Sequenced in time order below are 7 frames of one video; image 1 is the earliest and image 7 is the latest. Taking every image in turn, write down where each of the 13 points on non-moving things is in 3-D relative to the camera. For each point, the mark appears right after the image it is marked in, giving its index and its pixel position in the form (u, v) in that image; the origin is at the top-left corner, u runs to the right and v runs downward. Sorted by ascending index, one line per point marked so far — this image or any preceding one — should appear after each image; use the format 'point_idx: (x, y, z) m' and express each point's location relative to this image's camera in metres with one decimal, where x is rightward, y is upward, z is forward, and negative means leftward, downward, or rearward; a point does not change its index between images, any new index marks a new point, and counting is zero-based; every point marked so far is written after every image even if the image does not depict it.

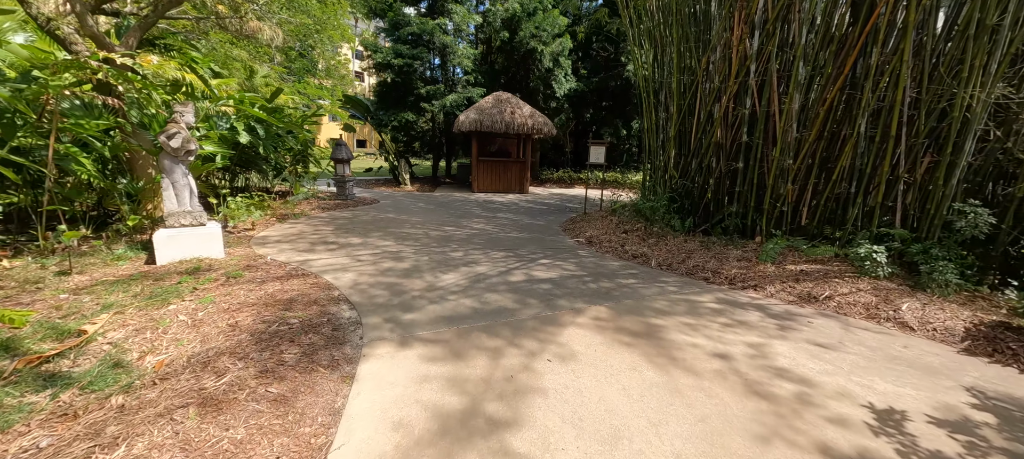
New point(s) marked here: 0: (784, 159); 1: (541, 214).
0: (+2.9, +0.8, +4.4) m
1: (+0.5, +0.3, +7.2) m
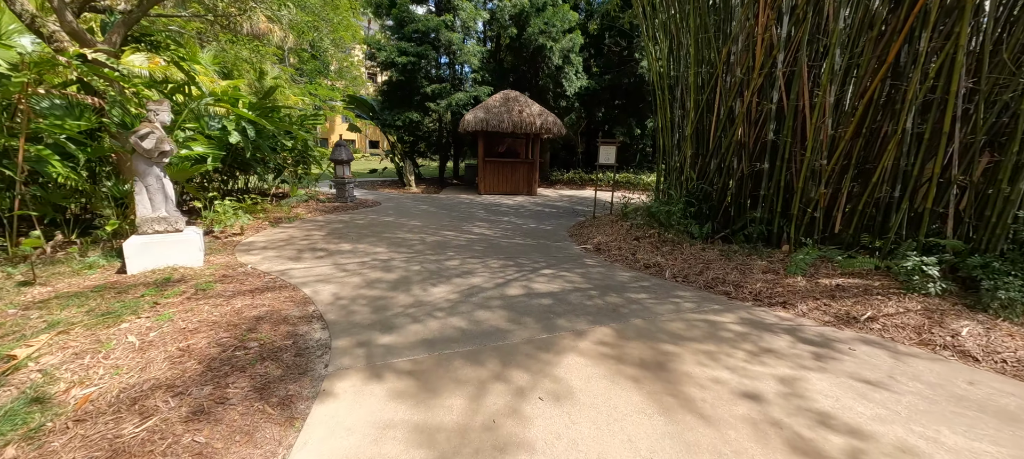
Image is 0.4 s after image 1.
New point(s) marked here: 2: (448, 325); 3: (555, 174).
0: (+2.9, +0.7, +3.9) m
1: (+0.6, +0.2, +6.8) m
2: (-0.4, -0.6, +2.7) m
3: (+1.3, +1.7, +12.8) m
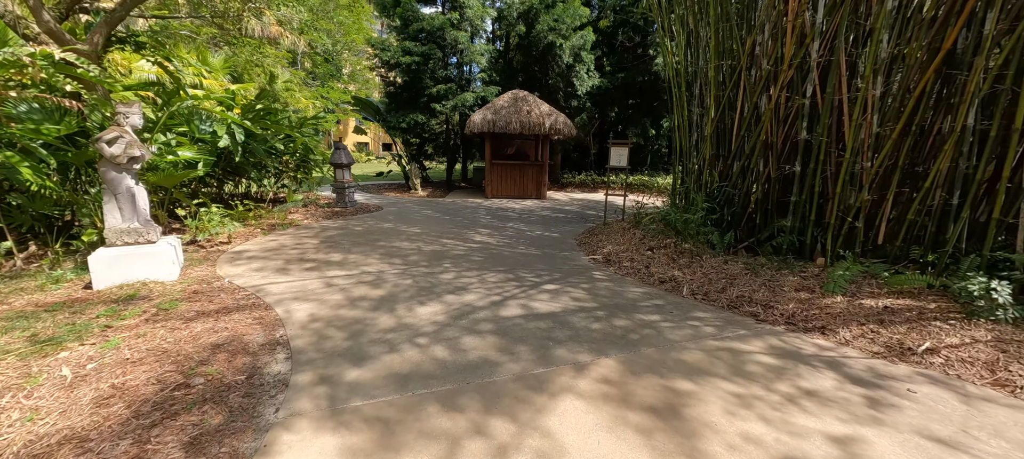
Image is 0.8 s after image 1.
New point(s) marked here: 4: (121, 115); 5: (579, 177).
0: (+2.9, +0.6, +3.4) m
1: (+0.7, +0.1, +6.4) m
2: (-0.5, -0.7, +2.4) m
3: (+1.6, +1.6, +12.4) m
4: (-3.2, +0.9, +3.3) m
5: (+2.0, +1.6, +12.2) m
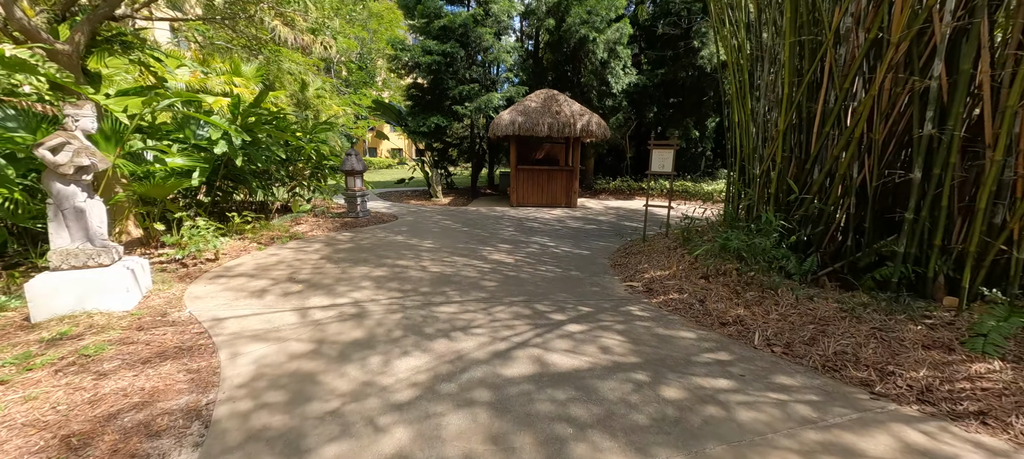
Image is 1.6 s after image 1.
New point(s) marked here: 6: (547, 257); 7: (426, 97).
0: (+3.0, +0.4, +2.5) m
1: (+1.0, -0.1, +5.6) m
2: (-0.5, -0.9, +1.7) m
3: (+2.5, +1.3, +11.5) m
4: (-3.1, +0.8, +2.9) m
5: (+2.8, +1.3, +11.3) m
6: (+0.4, -0.3, +4.6) m
7: (-1.9, +3.0, +9.1) m
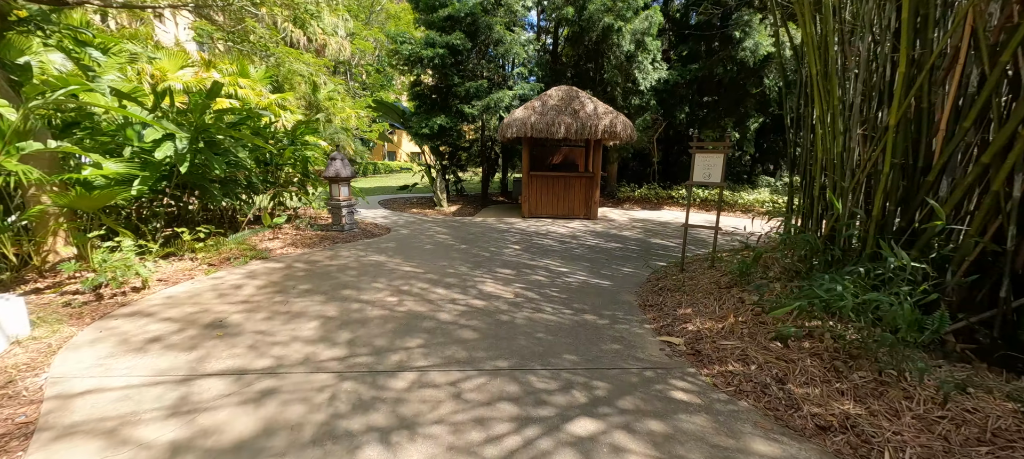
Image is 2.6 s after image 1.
0: (+2.9, +0.2, +1.3) m
1: (+1.1, -0.4, +4.6) m
2: (-0.7, -1.1, +0.7) m
3: (+2.9, +1.0, +10.4) m
4: (-3.2, +0.6, +2.1) m
5: (+3.2, +1.0, +10.2) m
6: (+0.4, -0.5, +3.6) m
7: (-1.7, +2.7, +8.2) m
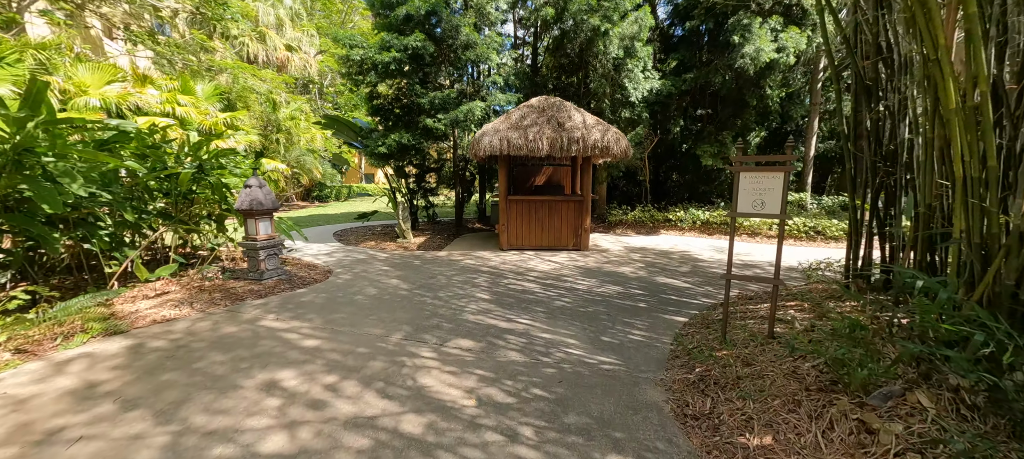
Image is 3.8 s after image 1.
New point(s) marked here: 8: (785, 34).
0: (+2.7, 0.0, +0.2) m
1: (+0.8, -0.7, +3.4) m
2: (-0.8, -1.3, -0.6) m
3: (+2.3, +0.4, +9.3) m
4: (-3.4, +0.3, +0.8) m
5: (+2.7, +0.4, +9.1) m
6: (+0.2, -0.9, +2.4) m
7: (-2.1, +2.1, +7.1) m
8: (+4.9, +3.5, +7.3) m
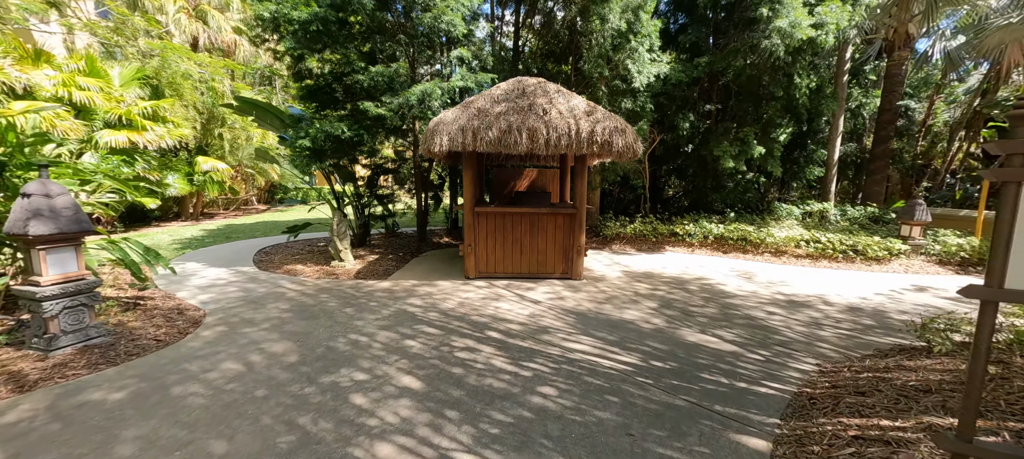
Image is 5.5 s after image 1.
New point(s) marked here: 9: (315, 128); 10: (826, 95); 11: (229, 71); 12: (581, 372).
0: (+2.6, -0.3, -1.2) m
1: (+0.5, -1.0, +1.8) m
2: (-0.9, -1.5, -2.1) m
3: (+1.9, +0.1, +7.8) m
4: (-3.6, +0.1, -0.9) m
5: (+2.3, +0.1, +7.7) m
6: (-0.1, -1.1, +0.8) m
7: (-2.5, +1.9, +5.5) m
8: (+4.5, +3.2, +5.9) m
9: (-2.3, +1.2, +5.1) m
10: (+5.6, +2.4, +7.3) m
11: (-8.3, +4.6, +11.9) m
12: (+0.5, -0.9, +2.6) m
